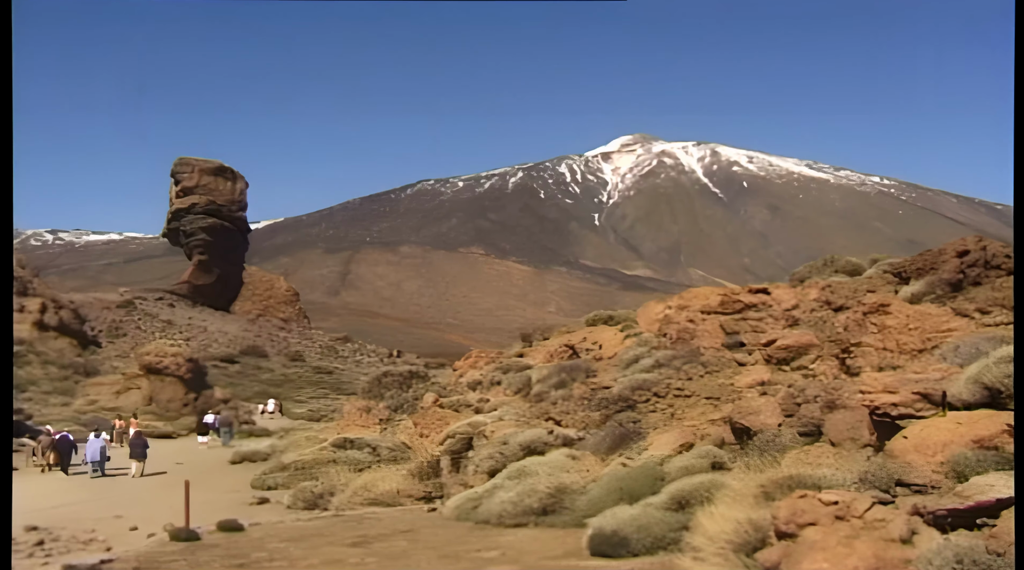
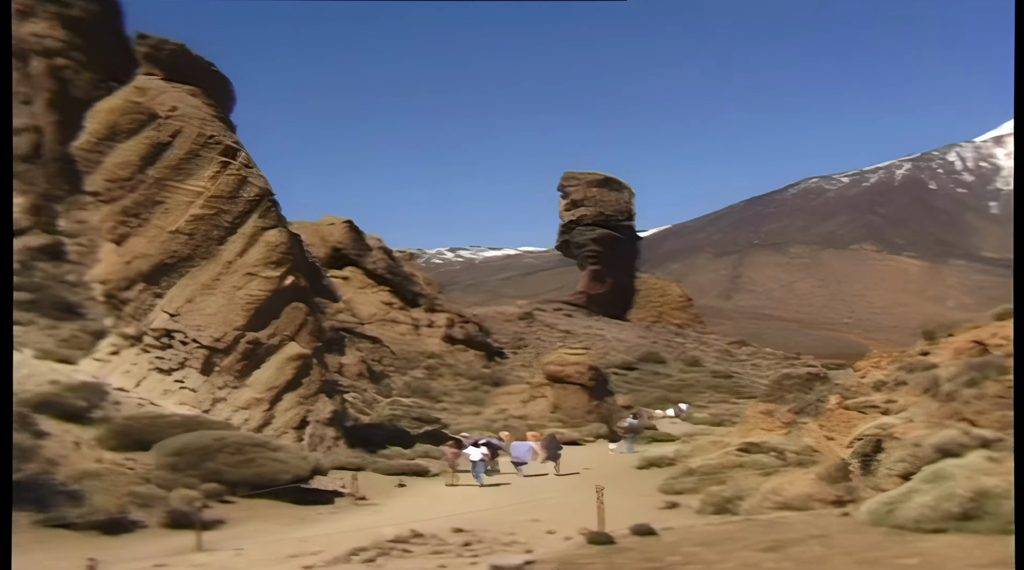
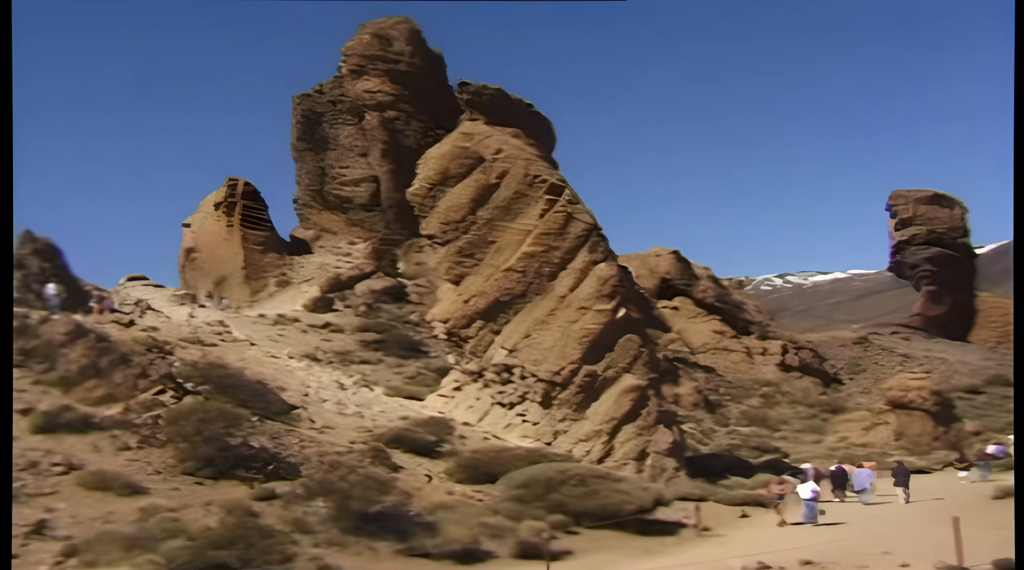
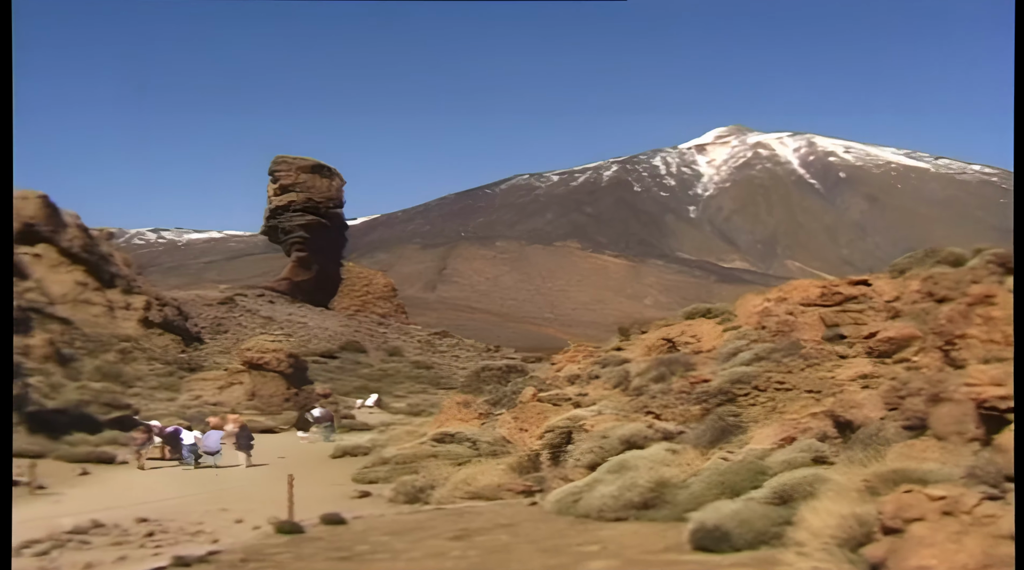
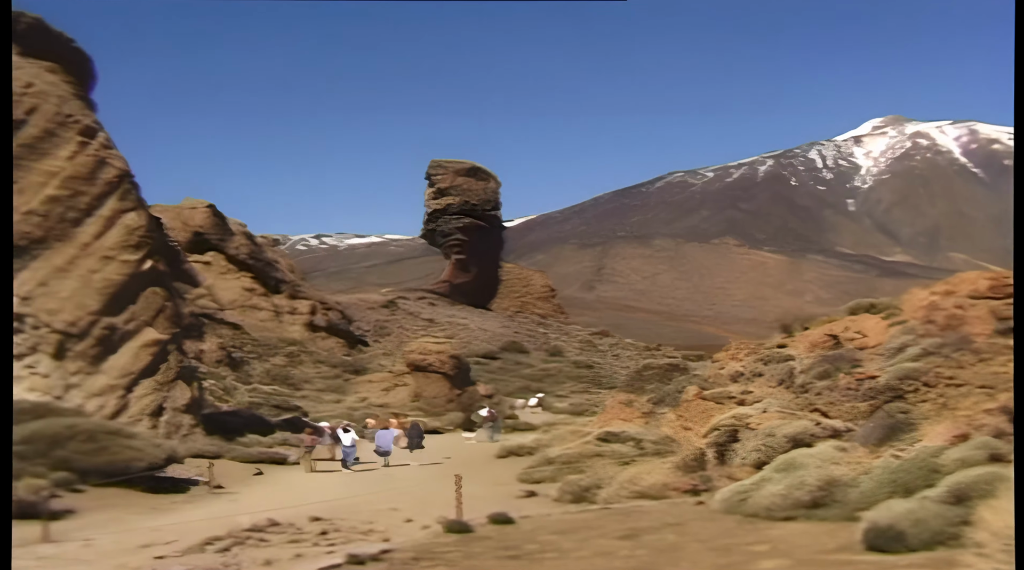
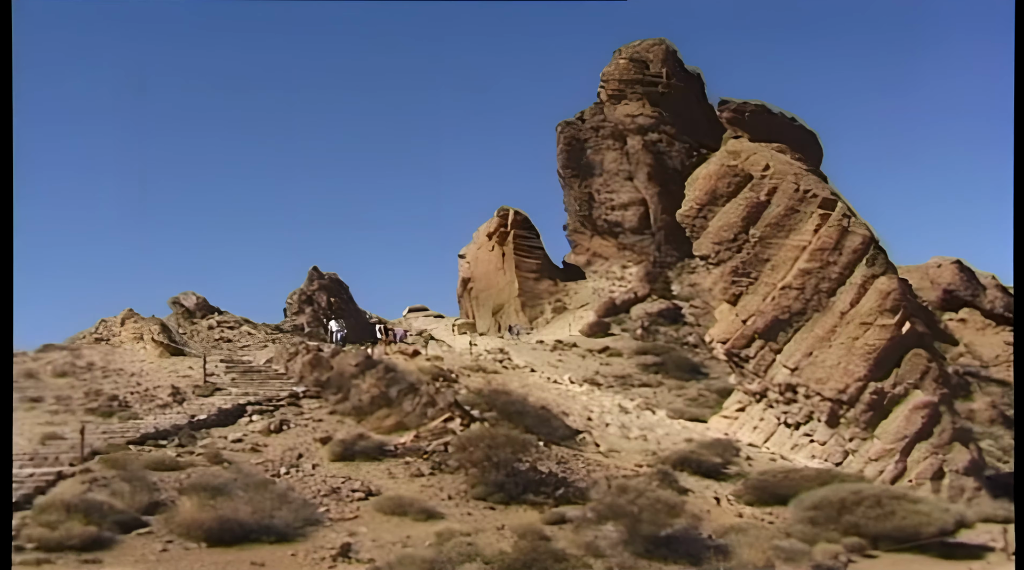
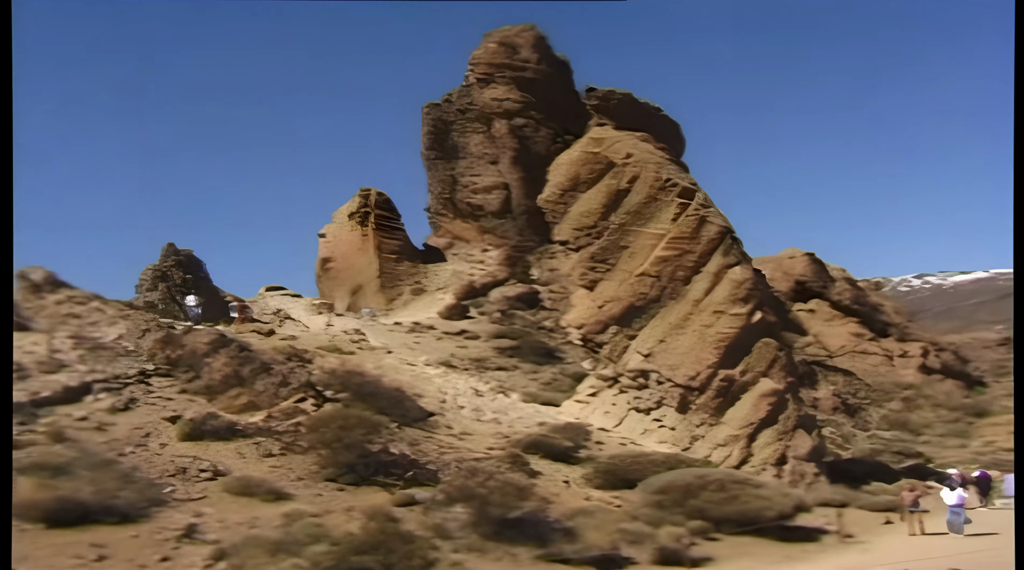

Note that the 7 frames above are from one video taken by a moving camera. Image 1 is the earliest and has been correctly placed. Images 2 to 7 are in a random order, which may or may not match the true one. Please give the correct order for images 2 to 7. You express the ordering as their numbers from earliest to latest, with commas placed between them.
4, 5, 2, 3, 7, 6
